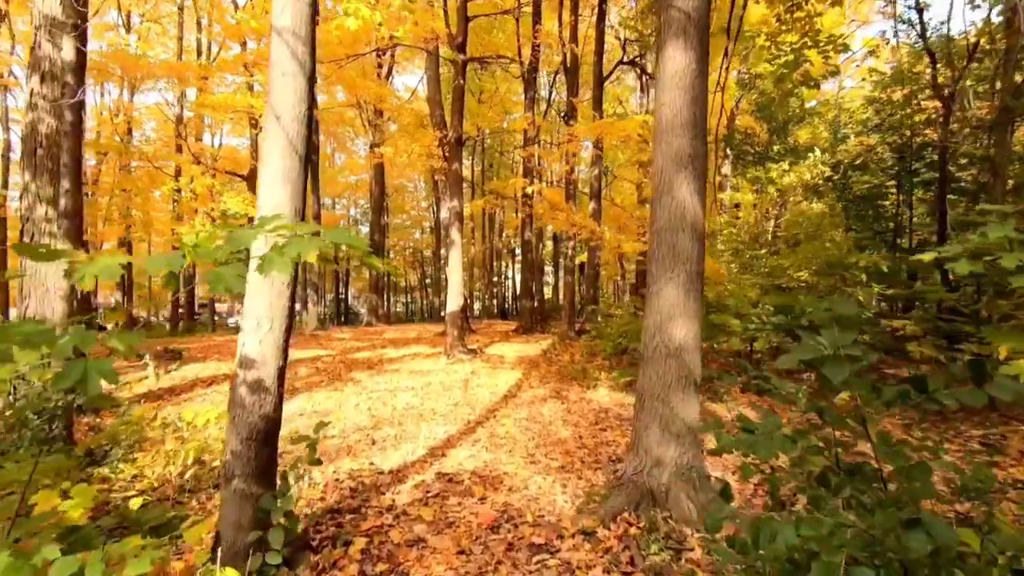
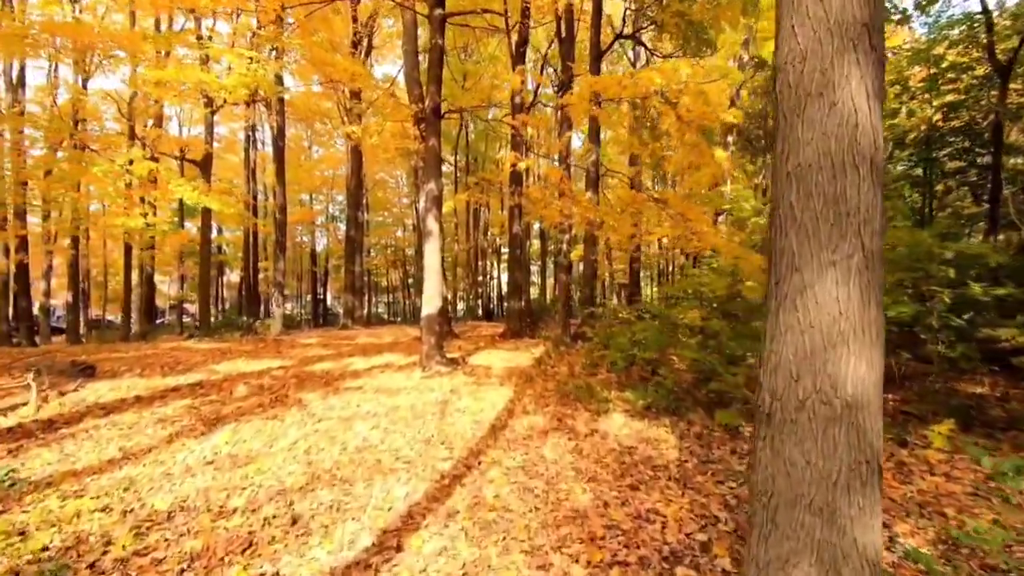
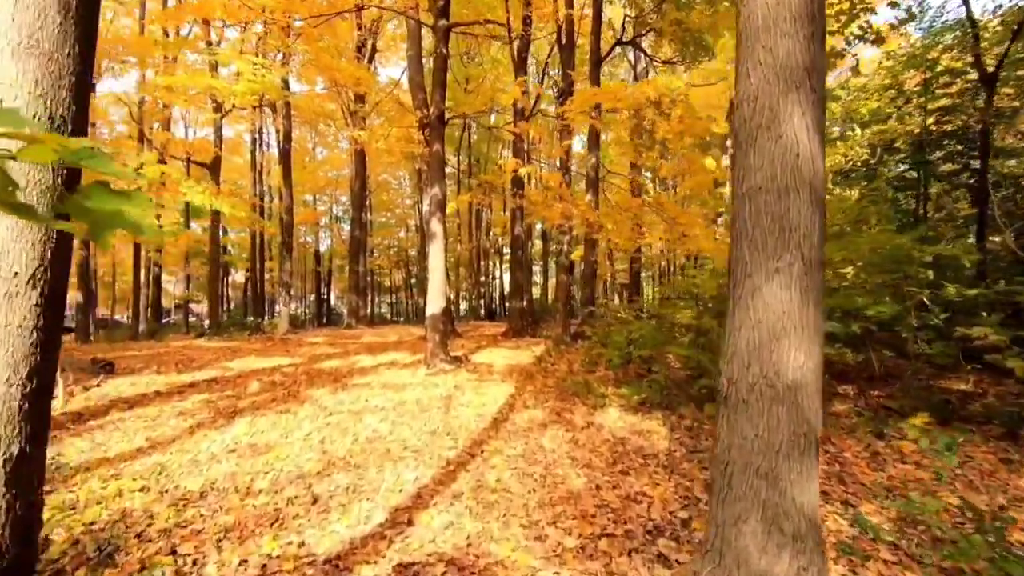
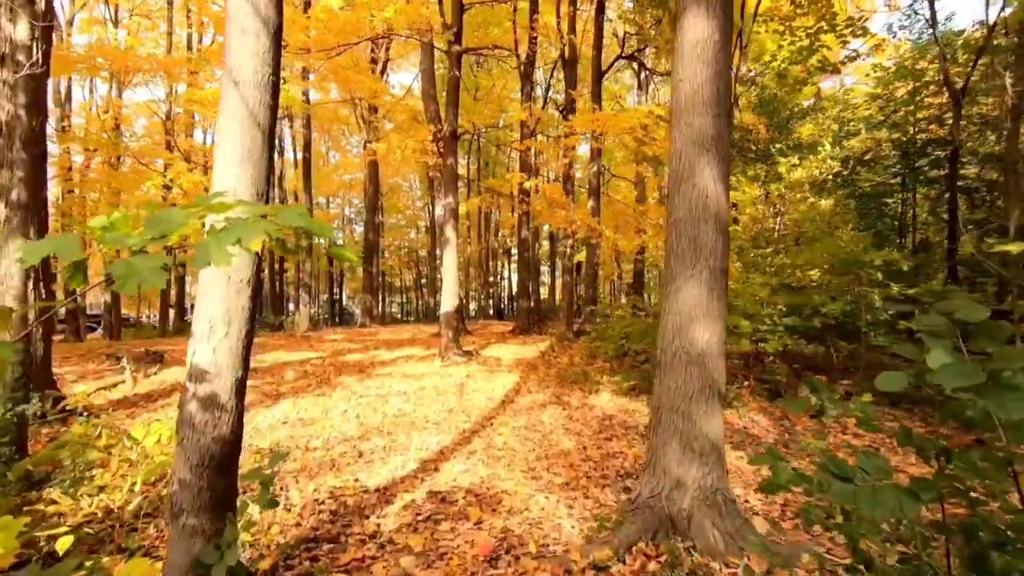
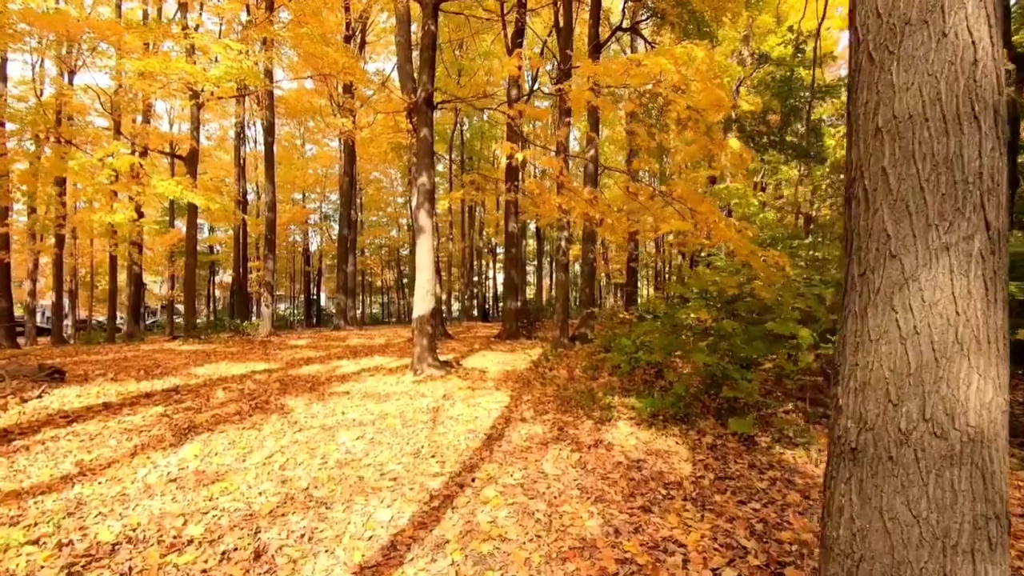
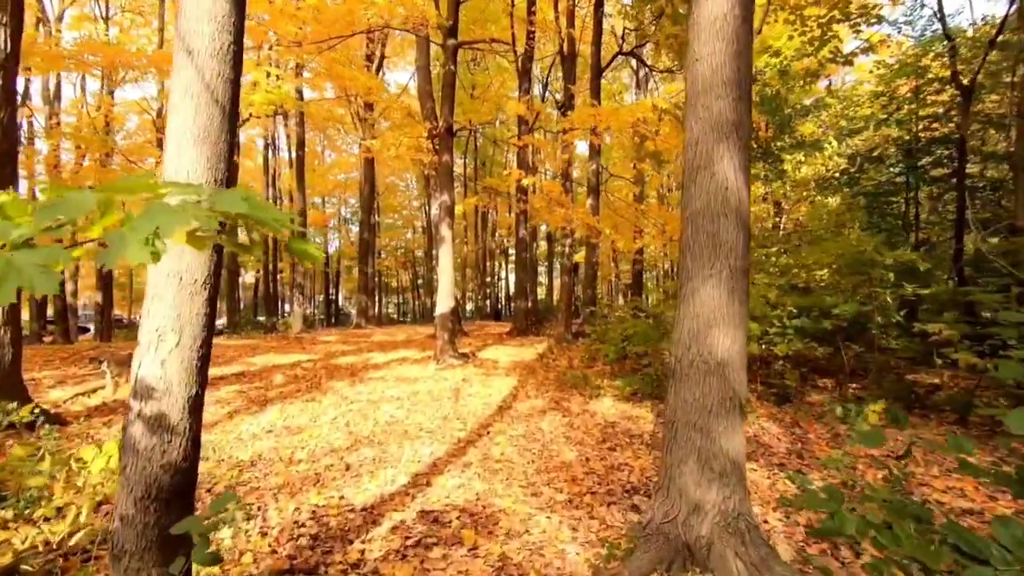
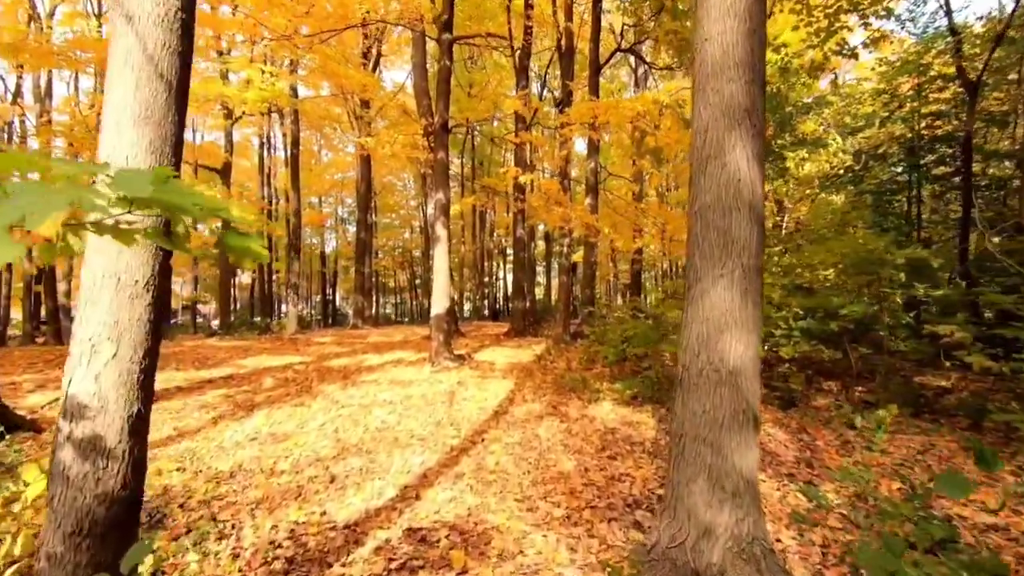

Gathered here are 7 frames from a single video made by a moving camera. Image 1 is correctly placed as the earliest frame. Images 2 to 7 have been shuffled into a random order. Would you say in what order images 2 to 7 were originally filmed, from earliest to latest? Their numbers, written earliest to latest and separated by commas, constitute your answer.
4, 6, 7, 3, 2, 5
